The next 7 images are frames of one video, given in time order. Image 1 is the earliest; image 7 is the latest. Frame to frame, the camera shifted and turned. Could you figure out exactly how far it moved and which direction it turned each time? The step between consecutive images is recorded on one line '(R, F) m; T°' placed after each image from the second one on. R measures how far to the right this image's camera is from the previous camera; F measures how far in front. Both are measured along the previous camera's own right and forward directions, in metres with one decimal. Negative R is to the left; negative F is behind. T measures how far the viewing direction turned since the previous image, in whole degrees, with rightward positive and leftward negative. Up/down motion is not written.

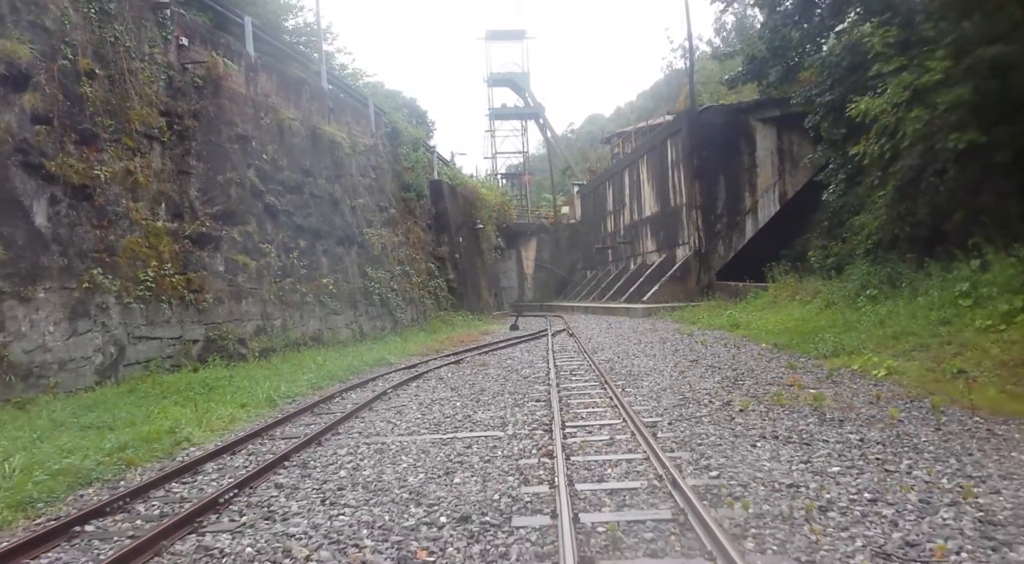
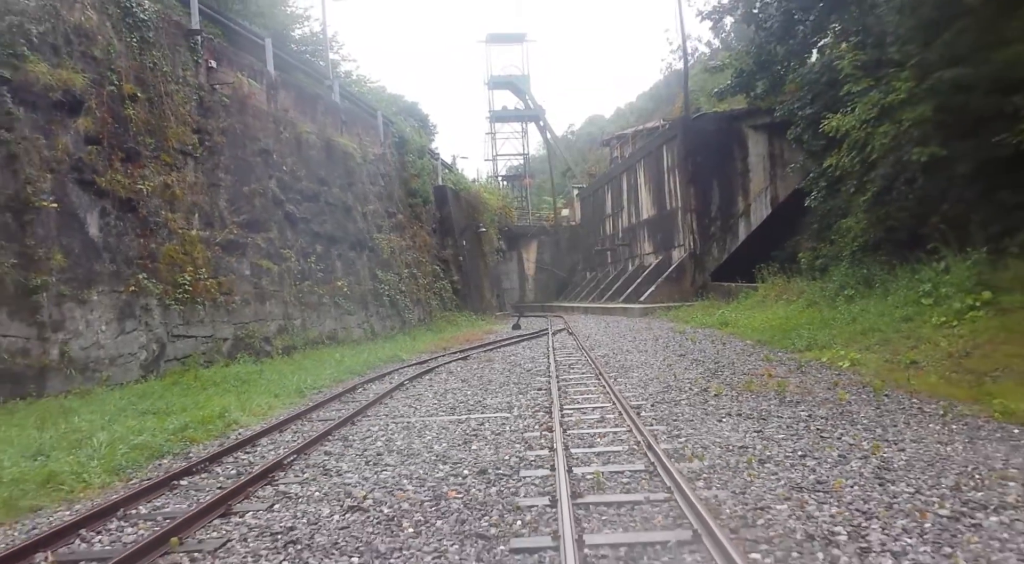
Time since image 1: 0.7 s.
(0.0, -1.1) m; 0°
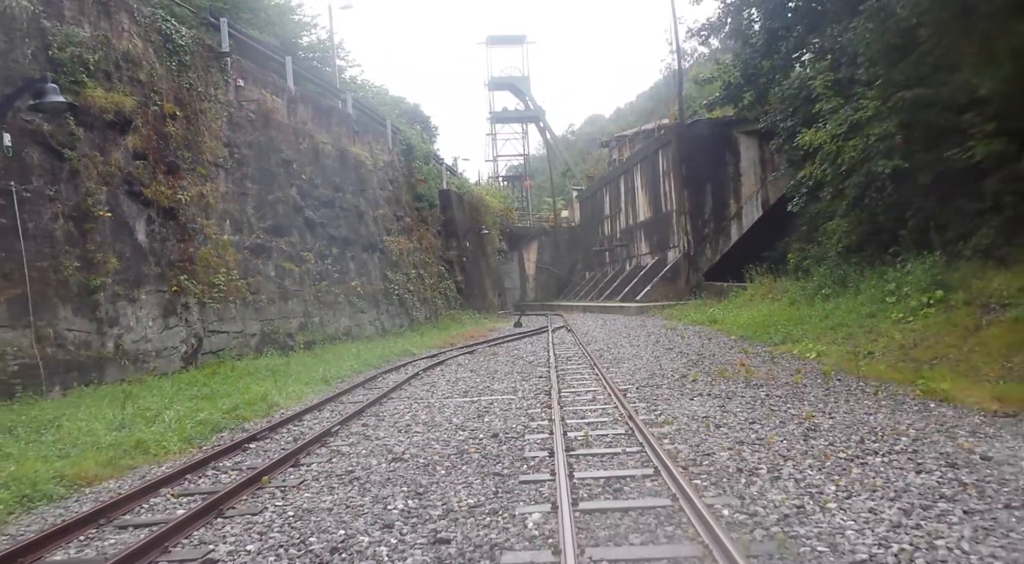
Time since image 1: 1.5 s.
(-0.1, -1.2) m; 0°
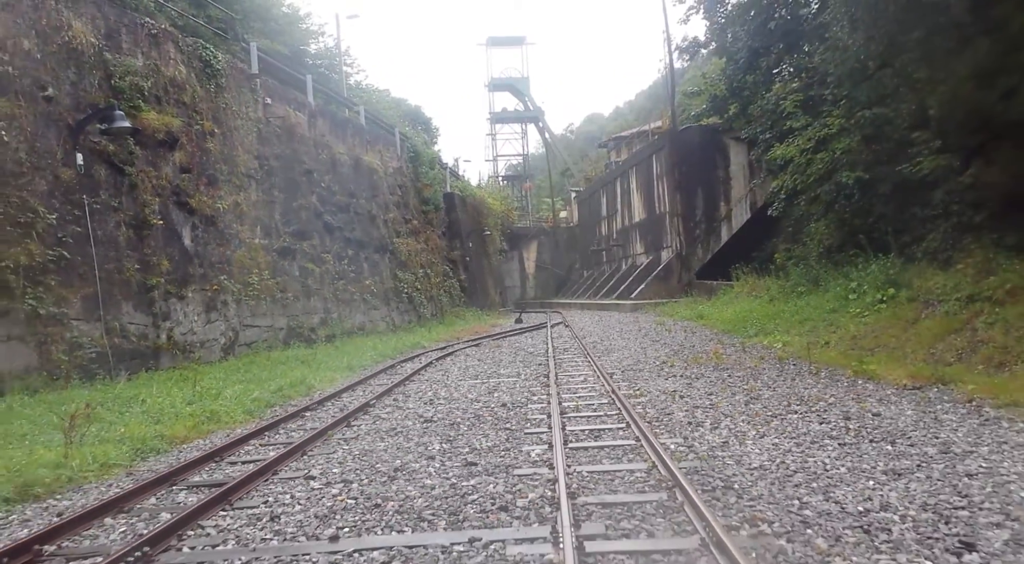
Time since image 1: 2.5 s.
(-0.1, -1.5) m; 0°
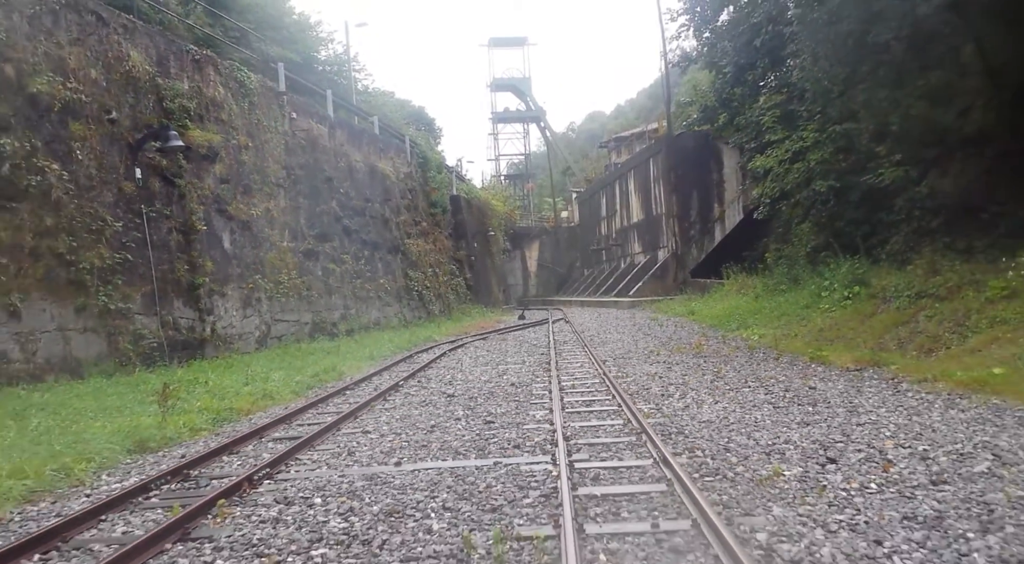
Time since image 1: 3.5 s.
(-0.1, -1.5) m; 0°
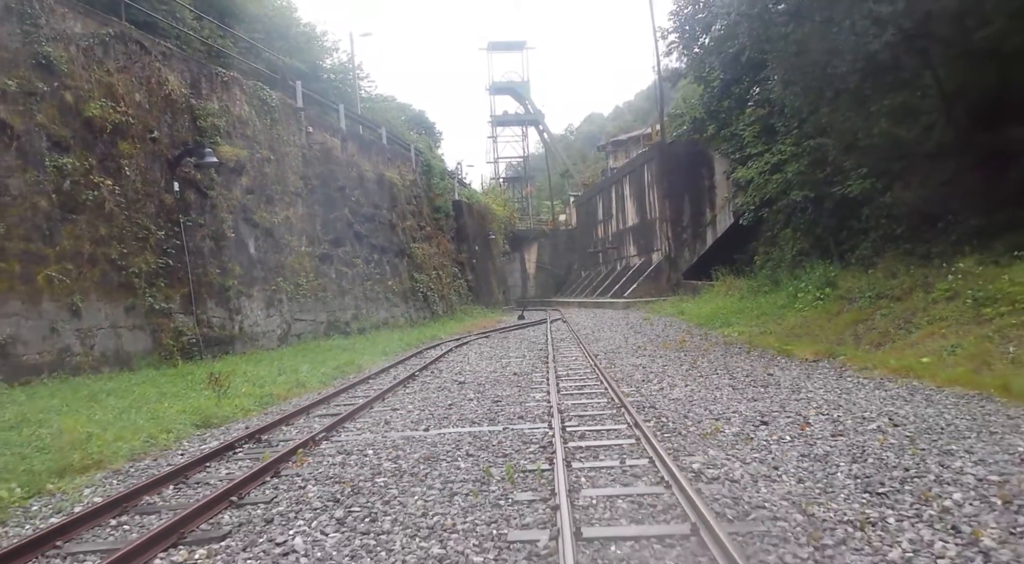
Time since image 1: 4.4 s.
(-0.1, -1.4) m; 0°
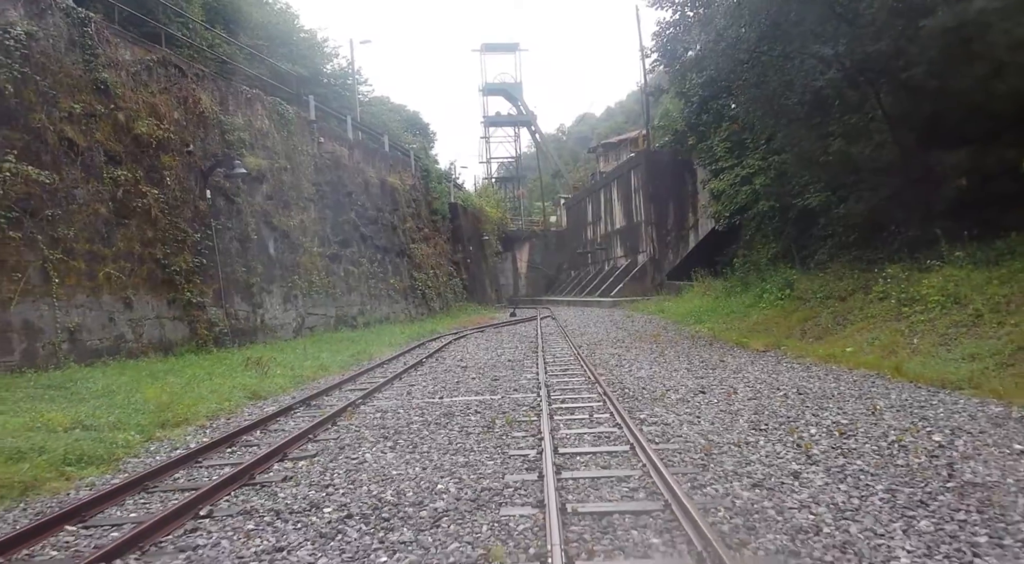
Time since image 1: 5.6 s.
(-0.1, -1.8) m; +1°
